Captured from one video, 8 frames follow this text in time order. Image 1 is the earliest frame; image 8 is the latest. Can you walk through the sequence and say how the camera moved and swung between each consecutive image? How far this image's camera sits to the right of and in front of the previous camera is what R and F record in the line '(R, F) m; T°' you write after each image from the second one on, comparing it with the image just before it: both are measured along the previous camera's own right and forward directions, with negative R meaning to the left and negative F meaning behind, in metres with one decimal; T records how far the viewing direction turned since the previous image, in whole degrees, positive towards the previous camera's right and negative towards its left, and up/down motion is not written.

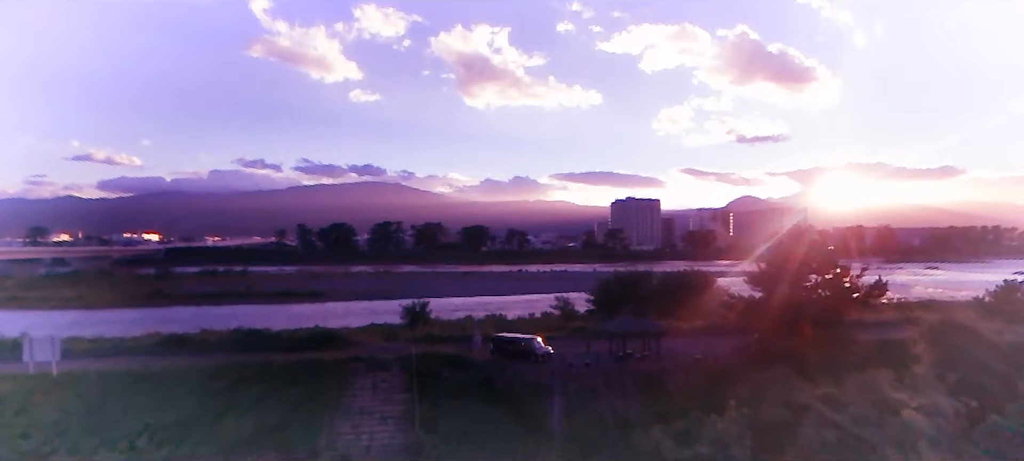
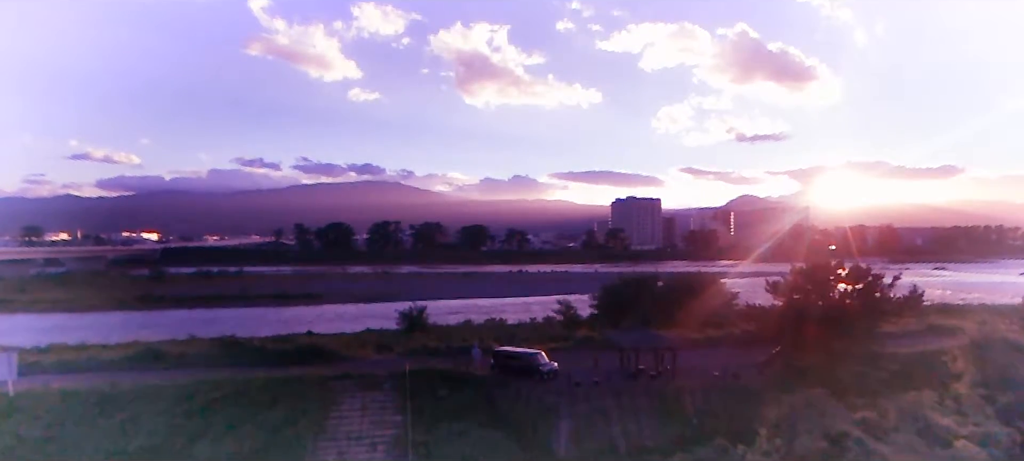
(0.0, +0.7) m; 0°
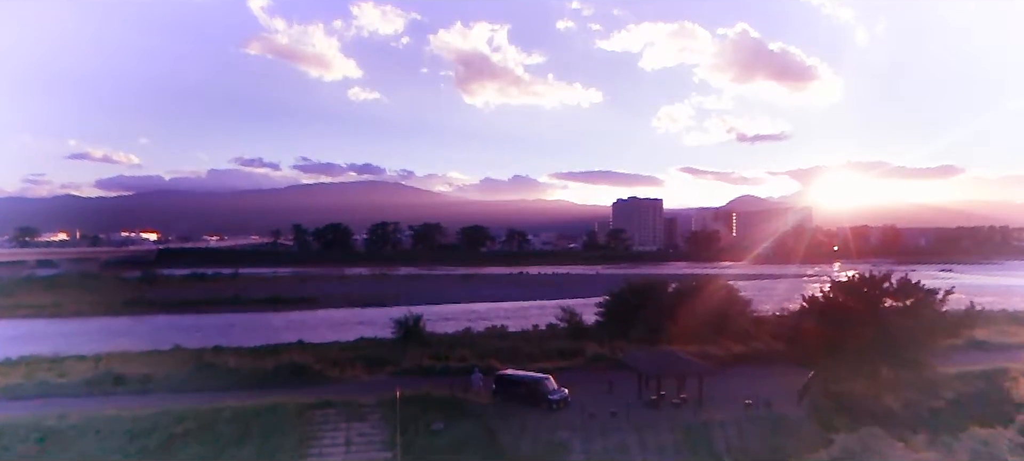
(0.0, +0.9) m; 0°
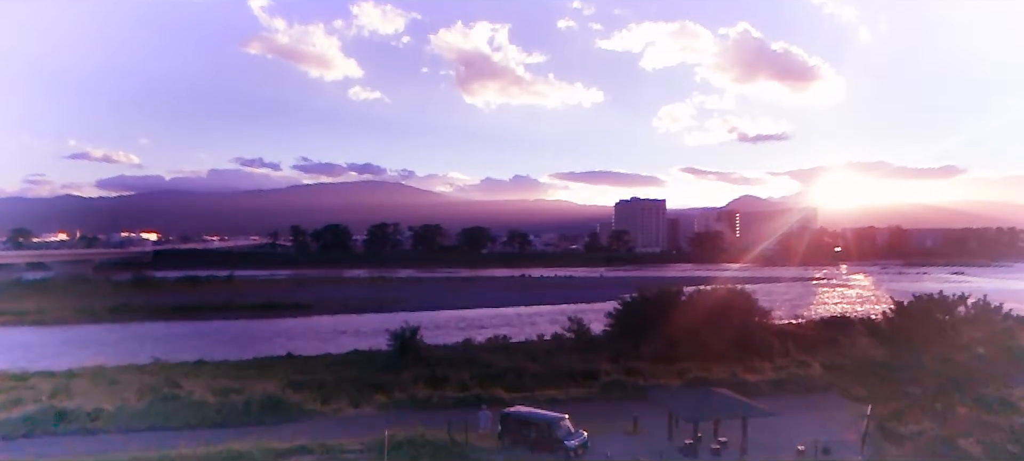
(-0.1, +1.1) m; 0°
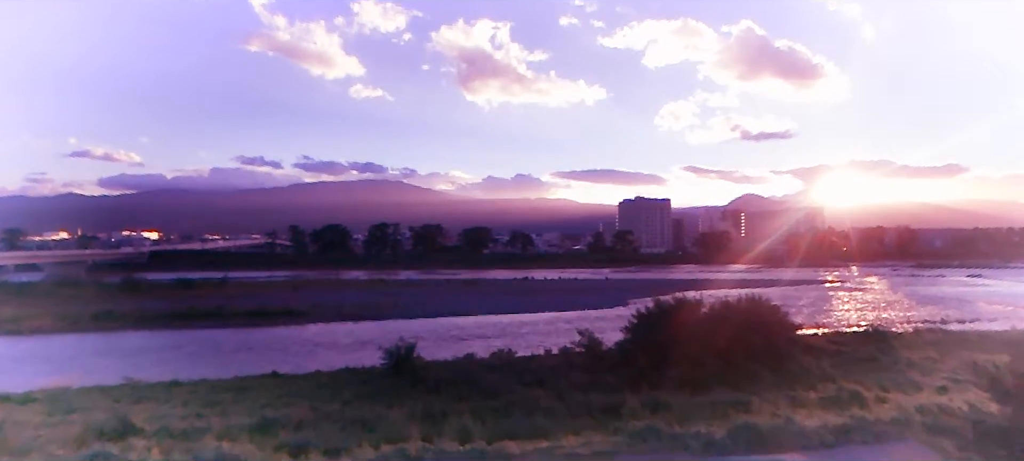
(-0.1, +1.4) m; 0°
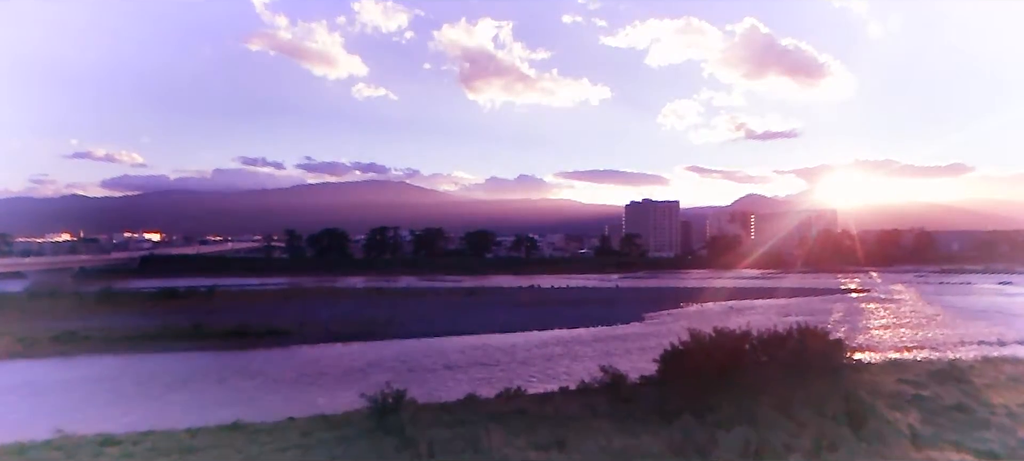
(-0.1, +2.5) m; 0°
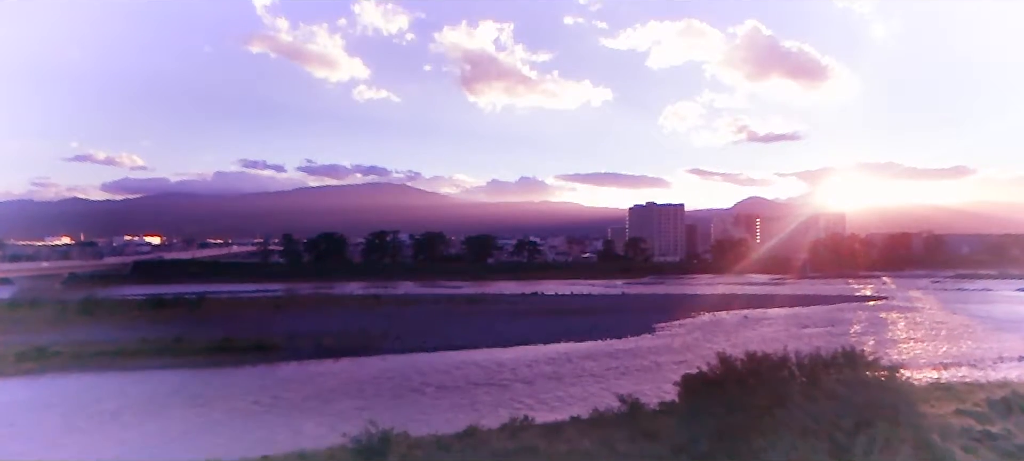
(-0.1, +1.6) m; 0°
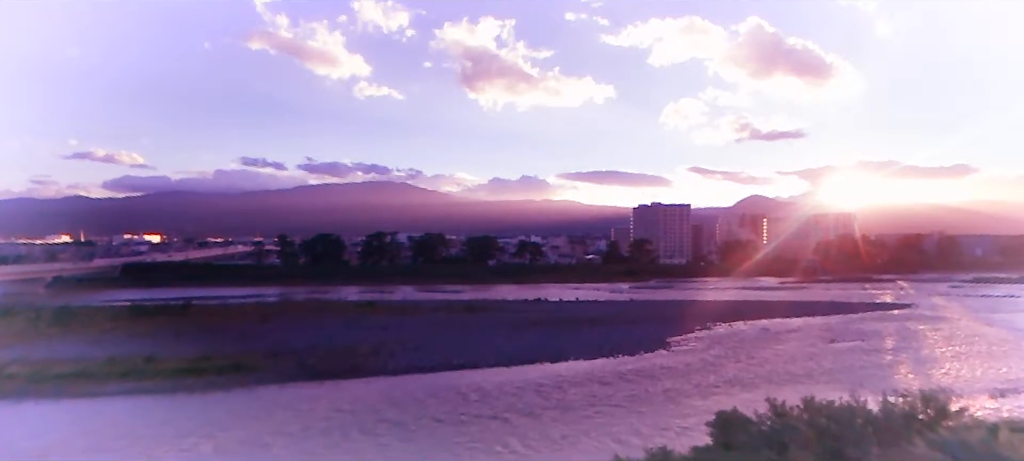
(-0.1, +2.1) m; 0°
